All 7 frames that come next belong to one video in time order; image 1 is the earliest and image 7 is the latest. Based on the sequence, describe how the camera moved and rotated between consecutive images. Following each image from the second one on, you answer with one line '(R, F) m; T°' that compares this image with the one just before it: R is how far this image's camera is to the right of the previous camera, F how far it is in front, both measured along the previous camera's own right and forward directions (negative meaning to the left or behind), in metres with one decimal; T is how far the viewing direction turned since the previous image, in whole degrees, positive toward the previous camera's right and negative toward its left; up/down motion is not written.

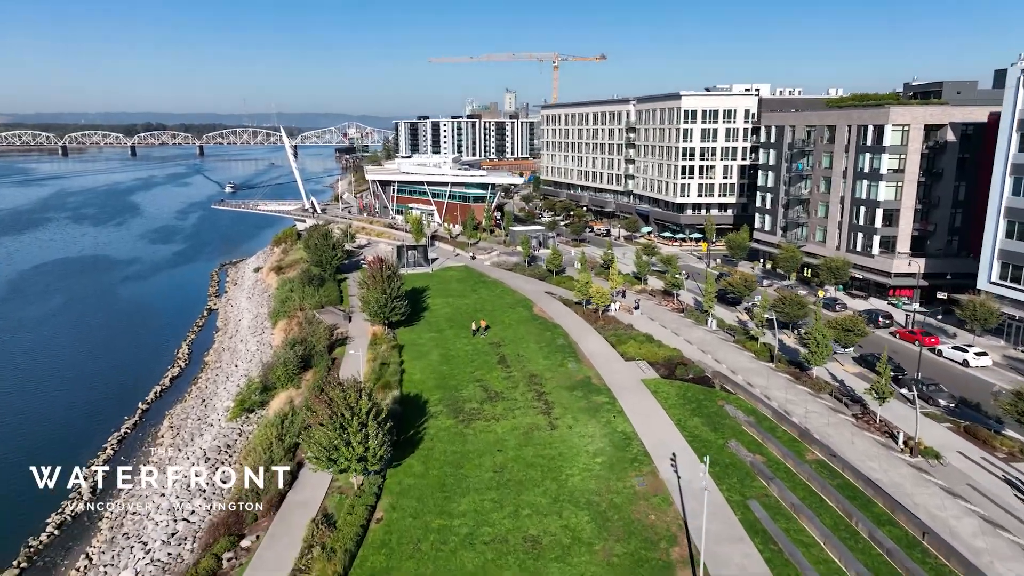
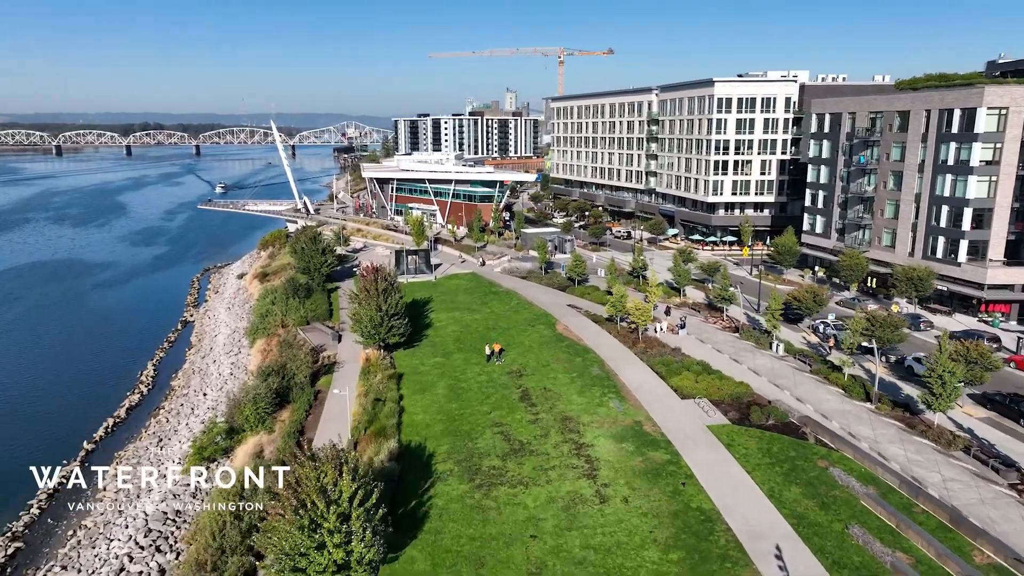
(-1.1, +8.2) m; 0°
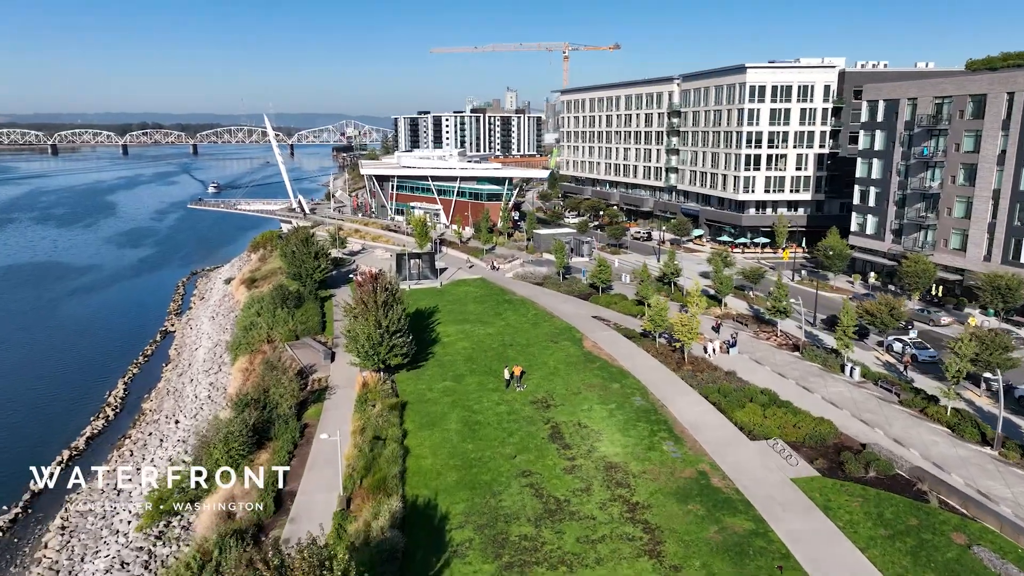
(-1.0, +6.0) m; 0°
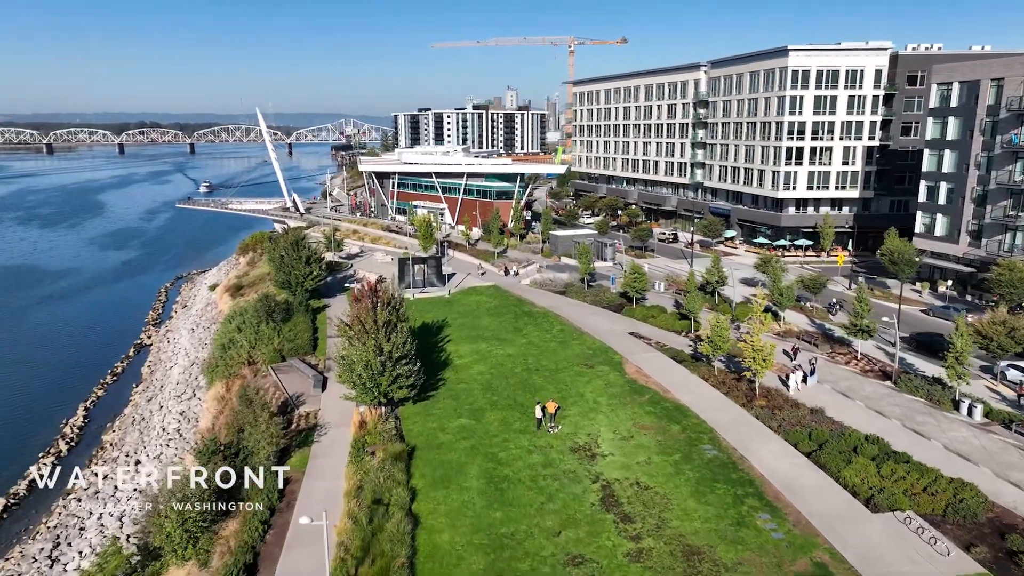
(-1.1, +6.4) m; 0°
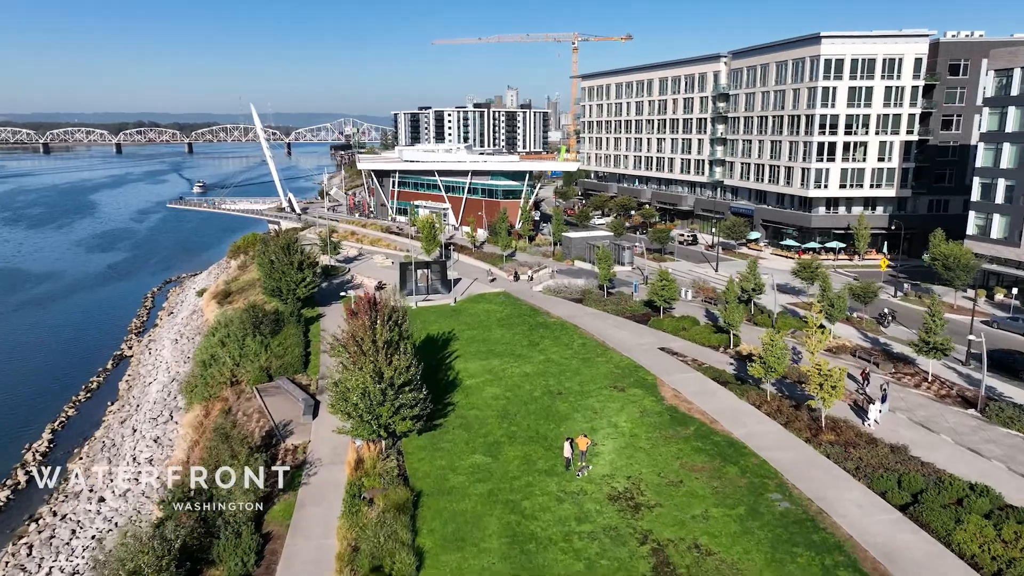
(-0.7, +4.2) m; 0°
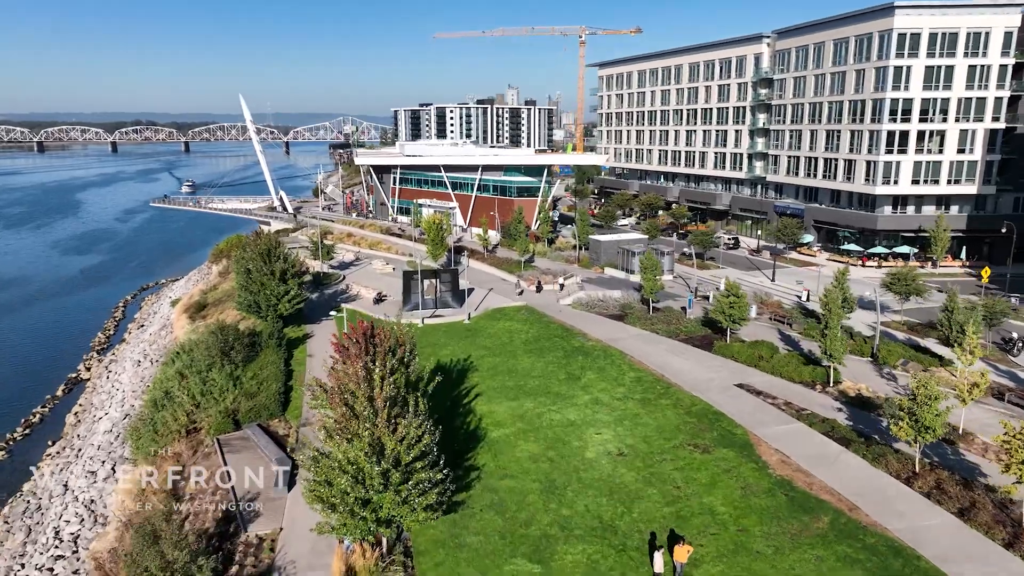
(-1.3, +7.4) m; 0°
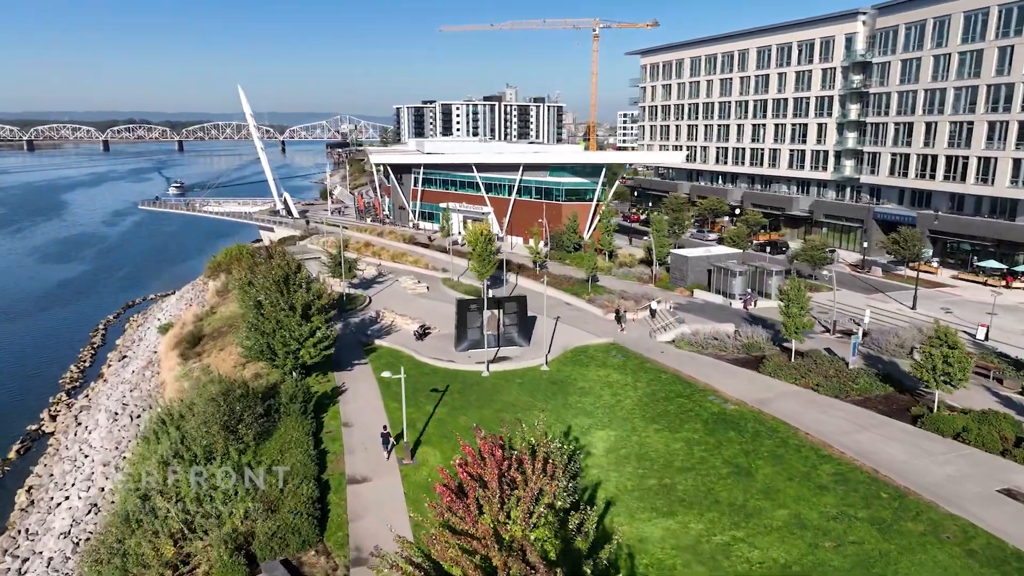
(-3.6, +8.9) m; 0°
